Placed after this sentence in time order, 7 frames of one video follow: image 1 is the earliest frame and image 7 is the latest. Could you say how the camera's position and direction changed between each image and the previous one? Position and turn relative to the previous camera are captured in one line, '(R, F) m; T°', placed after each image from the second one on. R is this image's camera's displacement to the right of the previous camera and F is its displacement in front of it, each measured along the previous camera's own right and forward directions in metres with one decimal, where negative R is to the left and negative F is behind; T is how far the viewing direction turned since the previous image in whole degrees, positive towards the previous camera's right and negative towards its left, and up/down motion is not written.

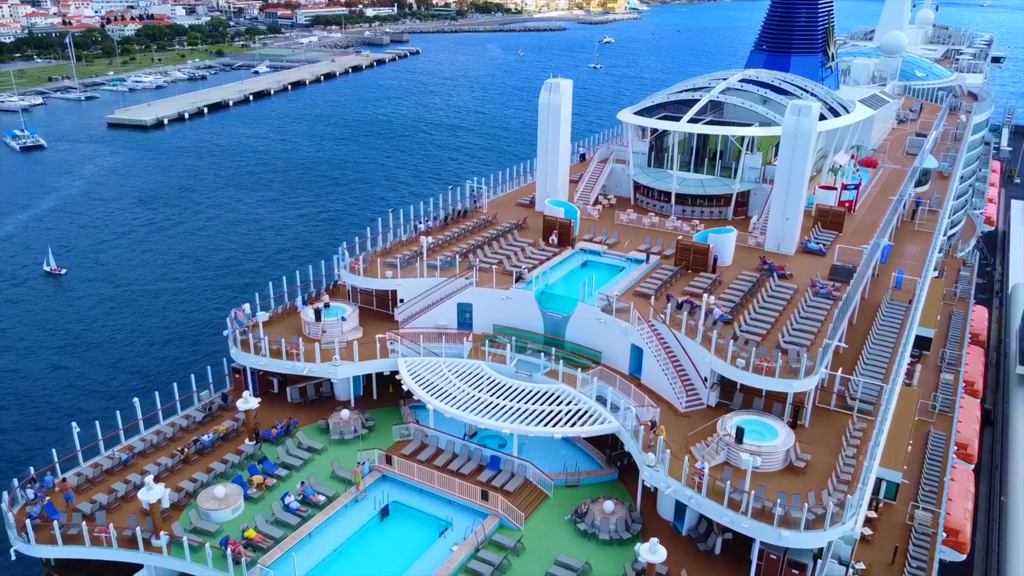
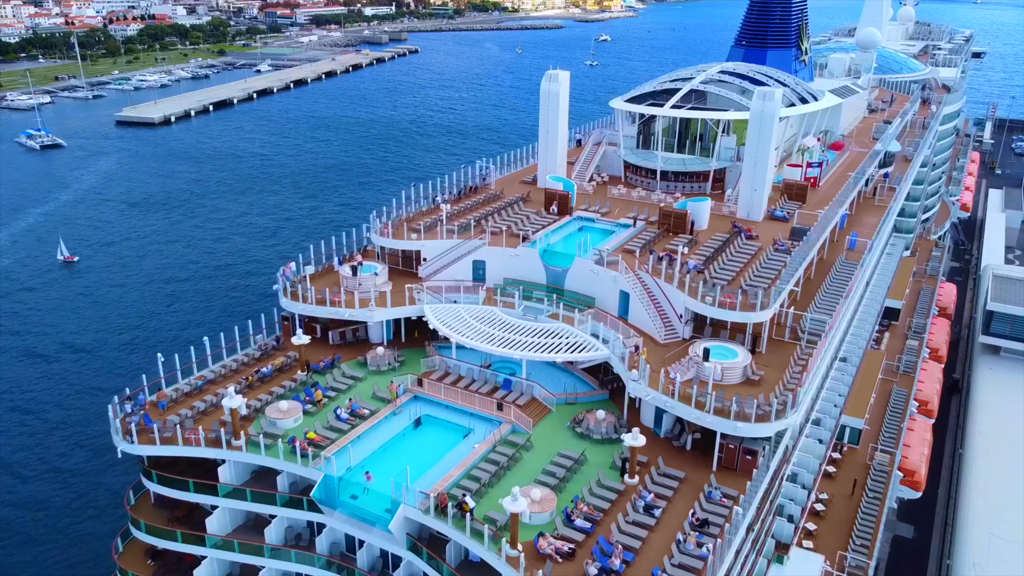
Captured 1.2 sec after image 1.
(-0.4, -4.9) m; 0°
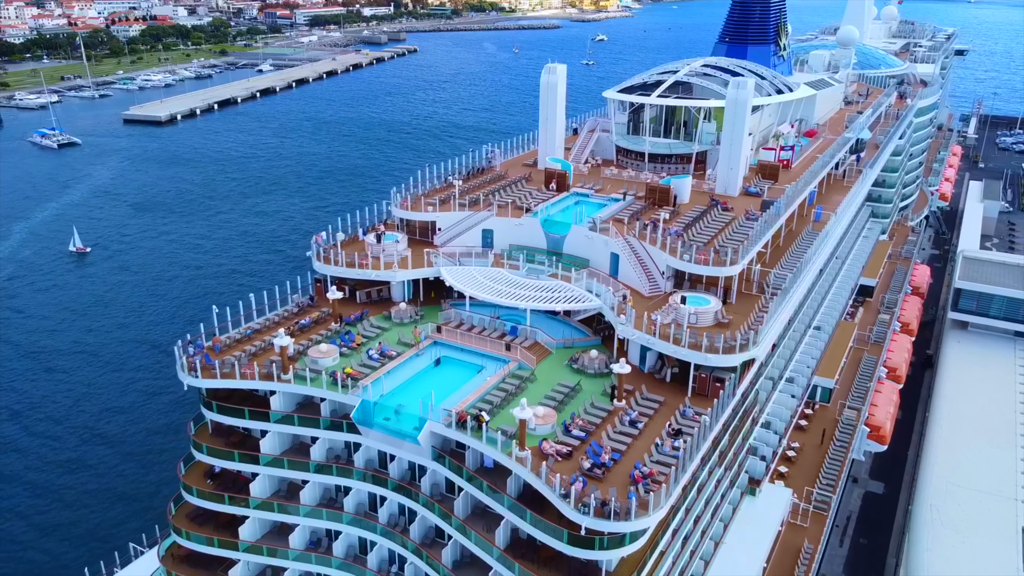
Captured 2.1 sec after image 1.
(-0.3, -4.6) m; 0°
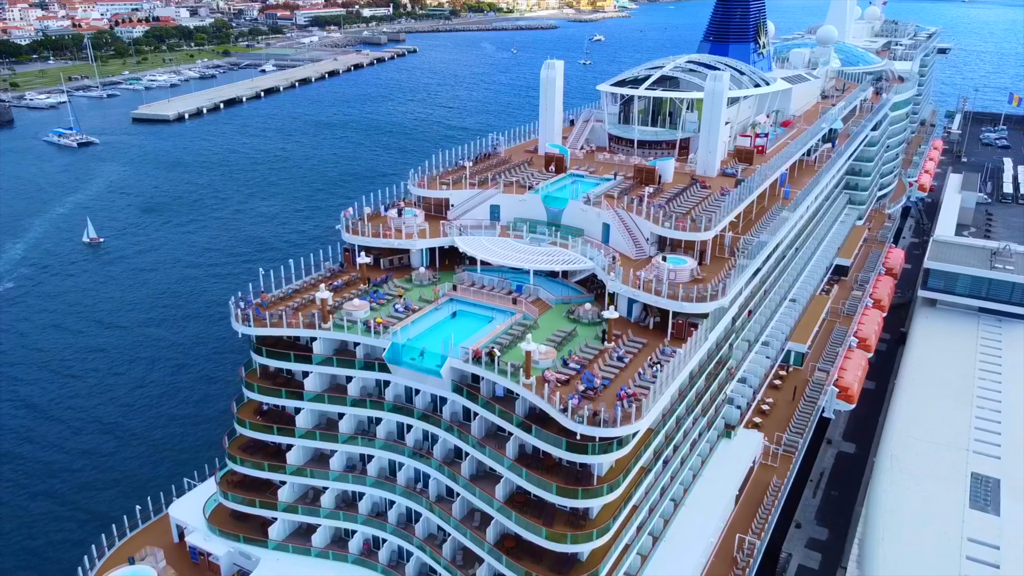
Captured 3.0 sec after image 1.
(-0.4, -5.3) m; 0°
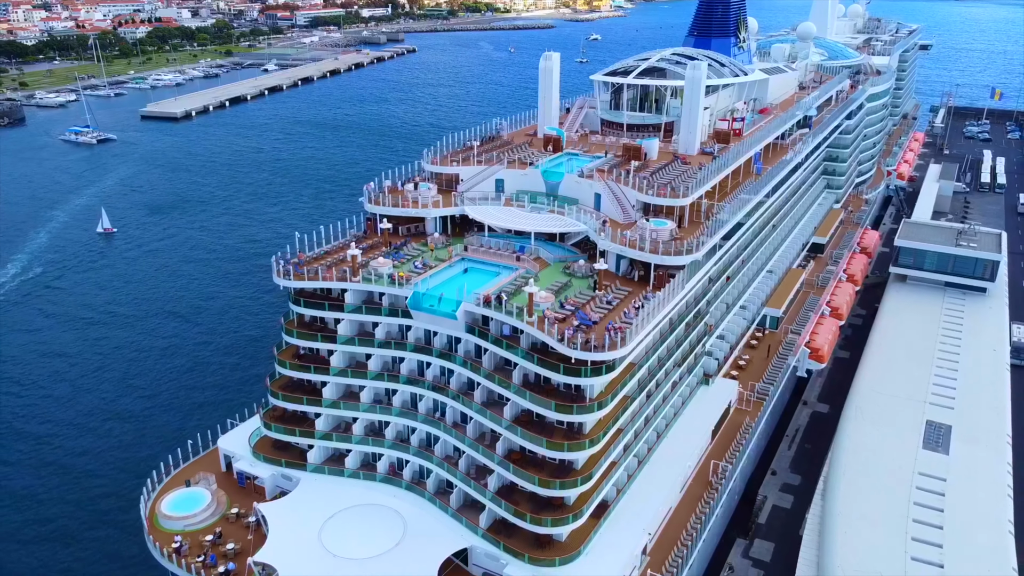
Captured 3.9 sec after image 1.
(-0.3, -5.7) m; 0°
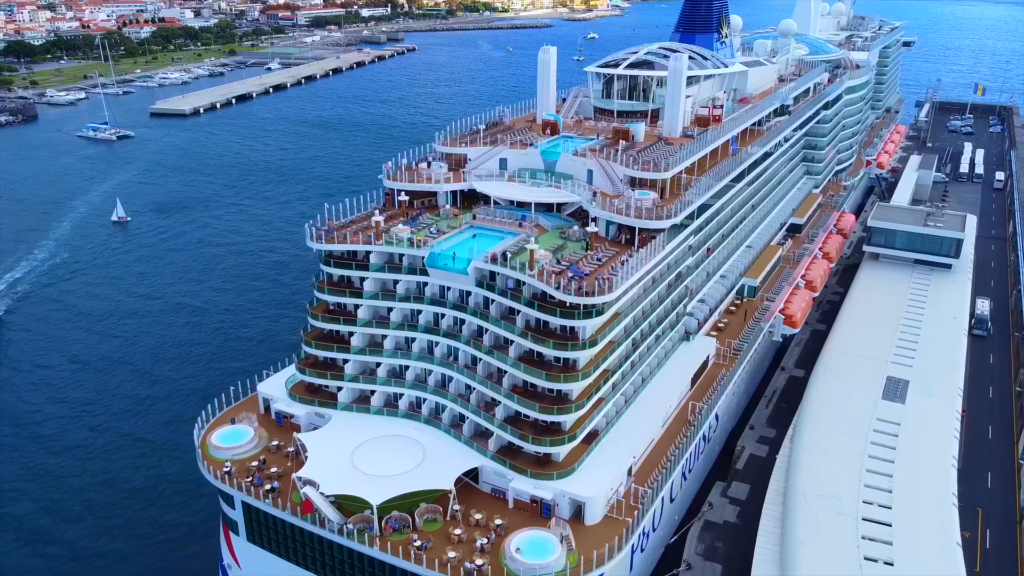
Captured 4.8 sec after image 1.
(-0.3, -6.1) m; 0°
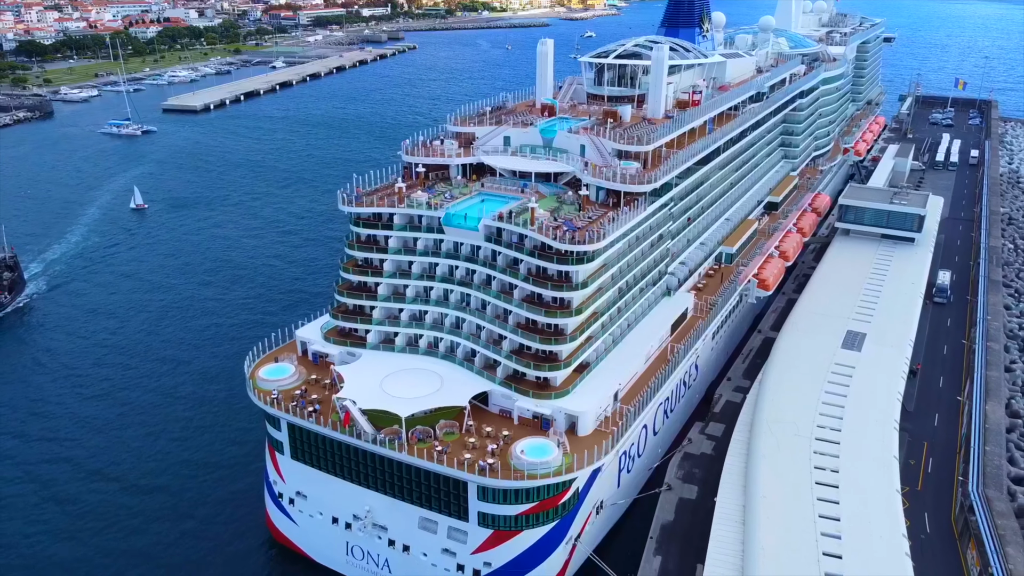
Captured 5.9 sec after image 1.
(-0.4, -7.8) m; 0°
